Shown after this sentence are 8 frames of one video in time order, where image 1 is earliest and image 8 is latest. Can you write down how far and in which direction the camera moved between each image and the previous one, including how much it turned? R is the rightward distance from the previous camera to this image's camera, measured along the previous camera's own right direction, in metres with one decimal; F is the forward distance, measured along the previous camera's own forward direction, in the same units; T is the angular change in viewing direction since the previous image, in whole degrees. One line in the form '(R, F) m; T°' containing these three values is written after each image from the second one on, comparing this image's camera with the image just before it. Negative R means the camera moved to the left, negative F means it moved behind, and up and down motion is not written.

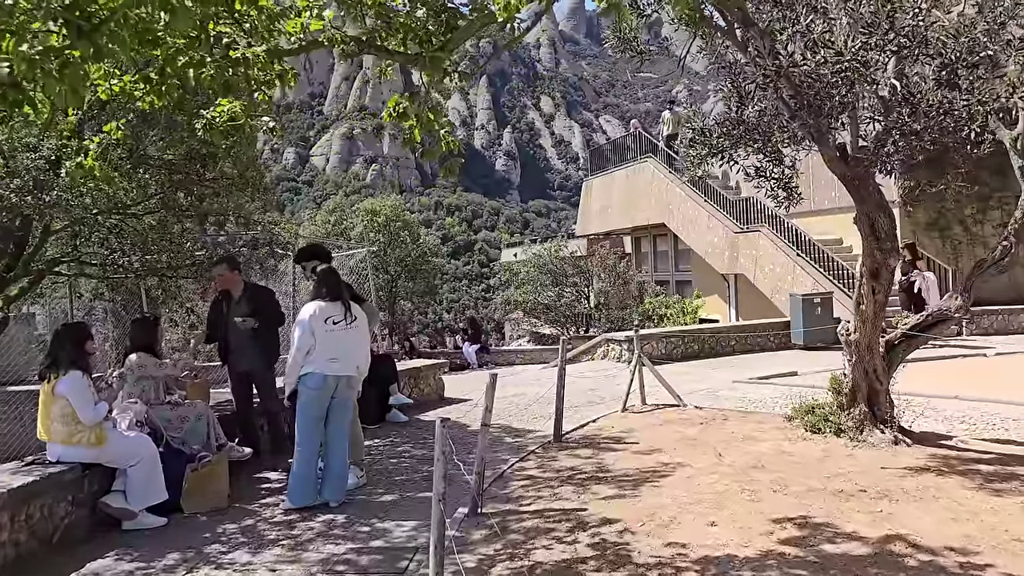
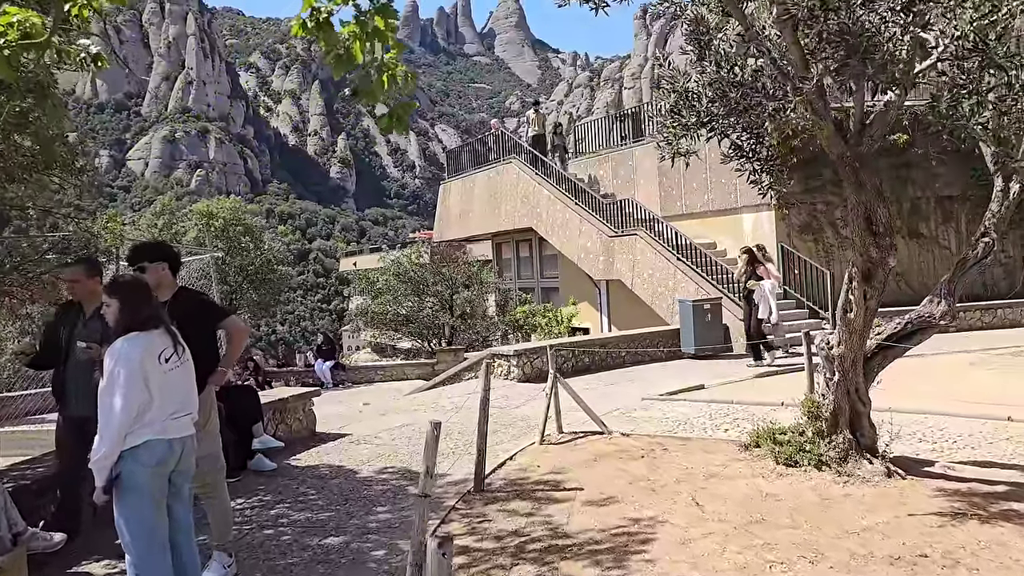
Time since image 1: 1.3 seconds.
(-0.4, +1.4) m; +11°
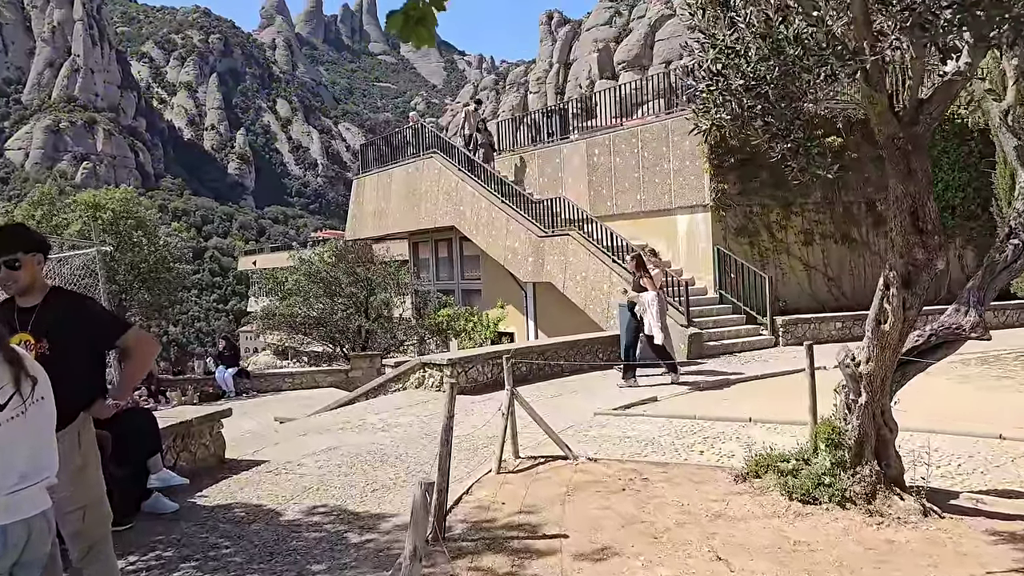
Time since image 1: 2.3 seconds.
(-0.3, +1.0) m; +7°
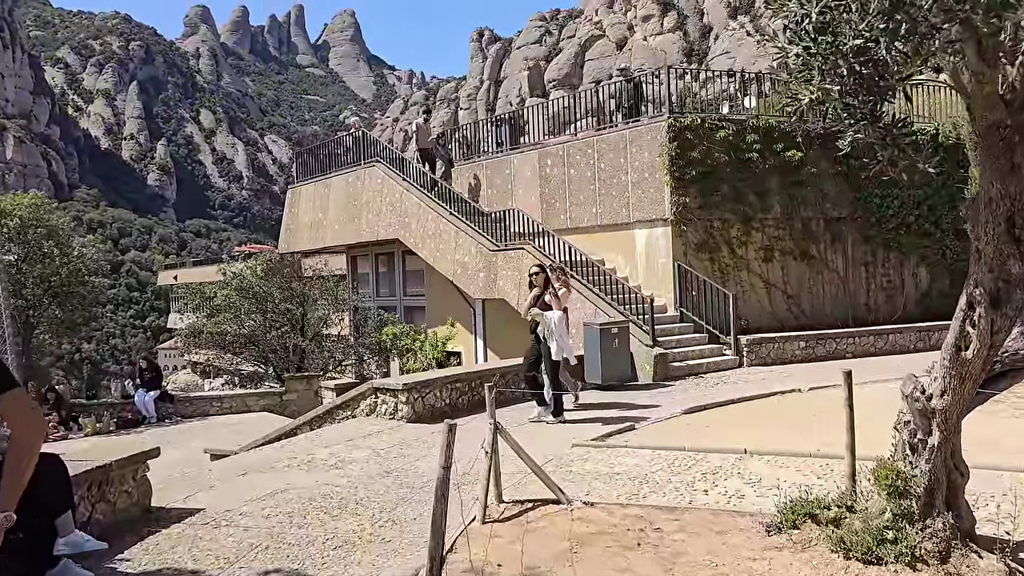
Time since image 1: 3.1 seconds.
(-0.4, +0.8) m; +5°
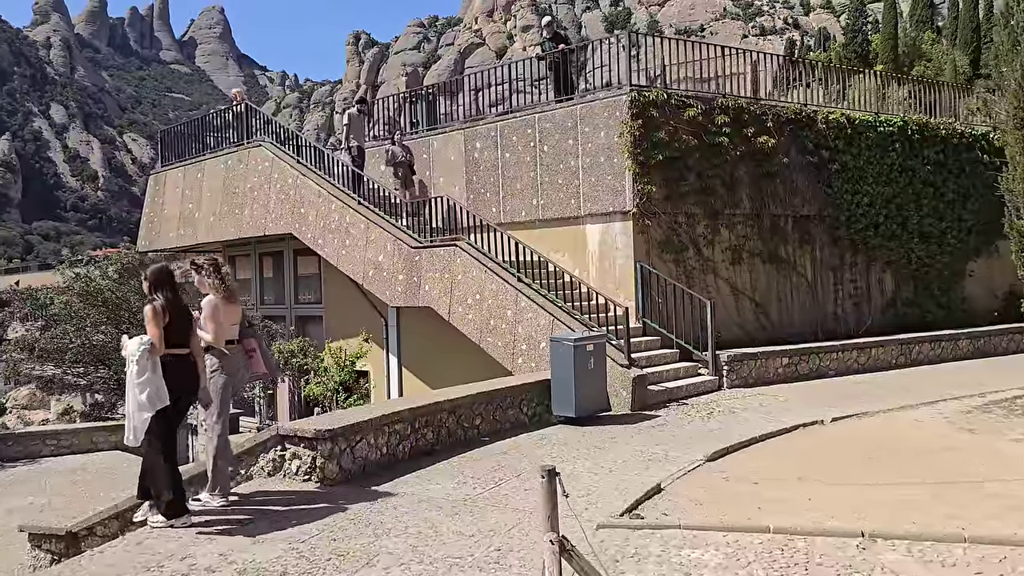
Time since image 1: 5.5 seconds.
(-0.7, +2.6) m; +8°
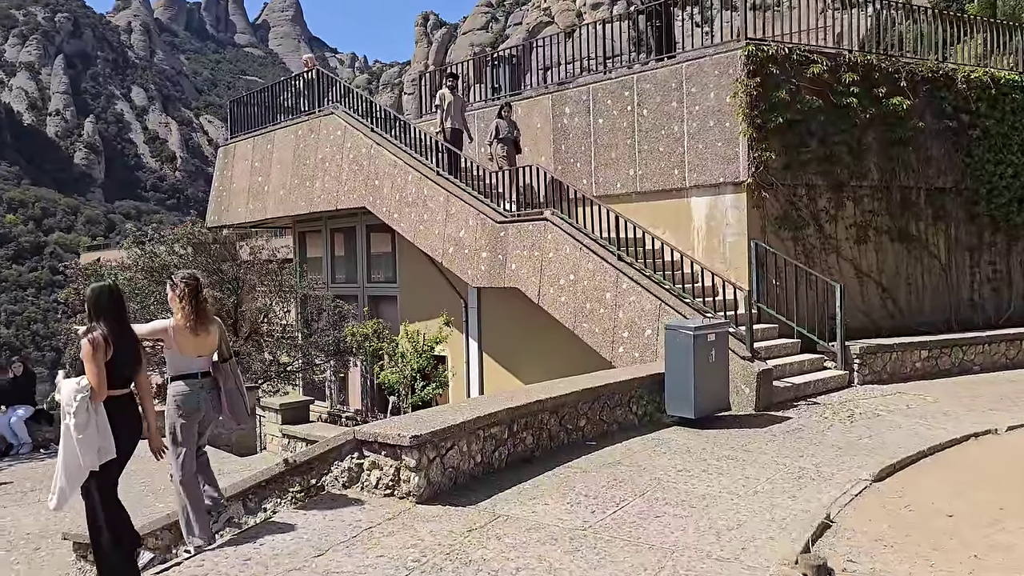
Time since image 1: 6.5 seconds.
(-0.4, +1.1) m; -4°
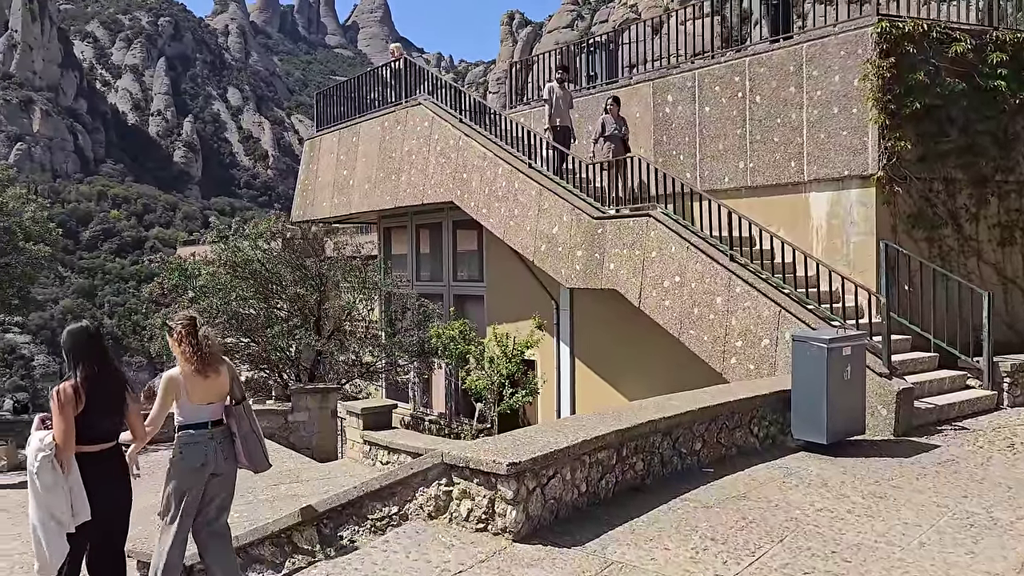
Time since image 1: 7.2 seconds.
(-0.2, +0.7) m; -6°
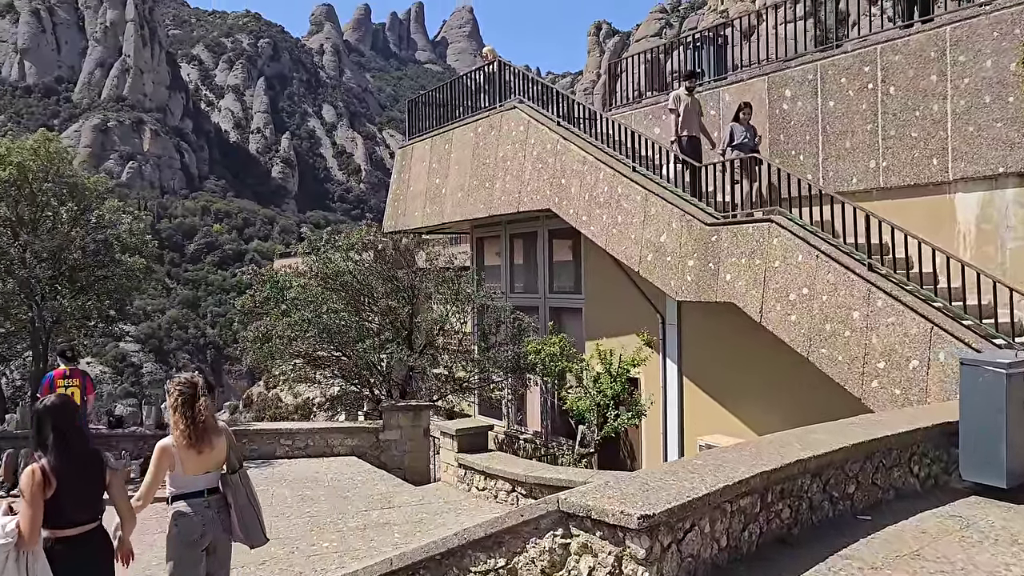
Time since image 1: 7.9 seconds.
(-0.2, +0.7) m; -6°
